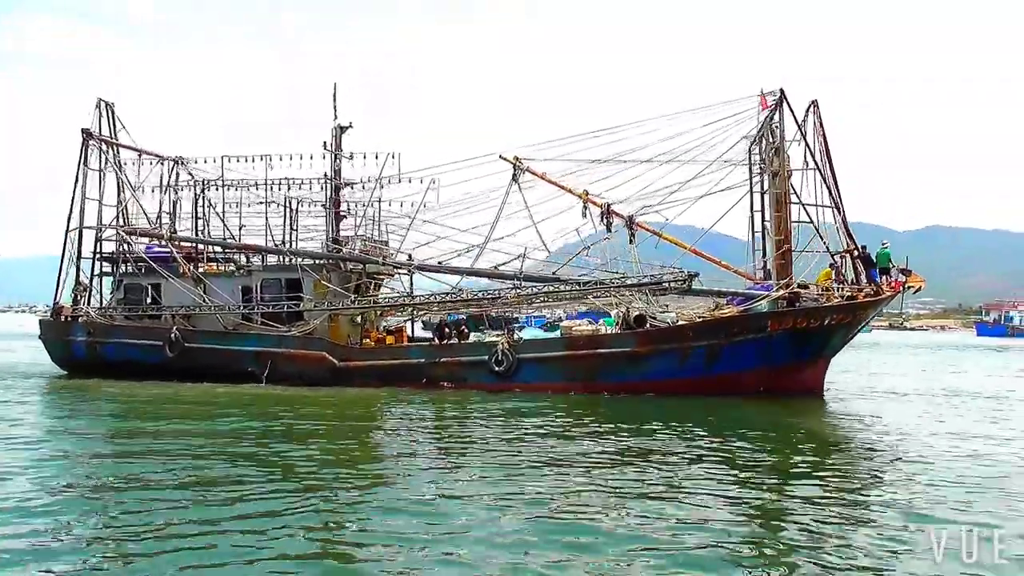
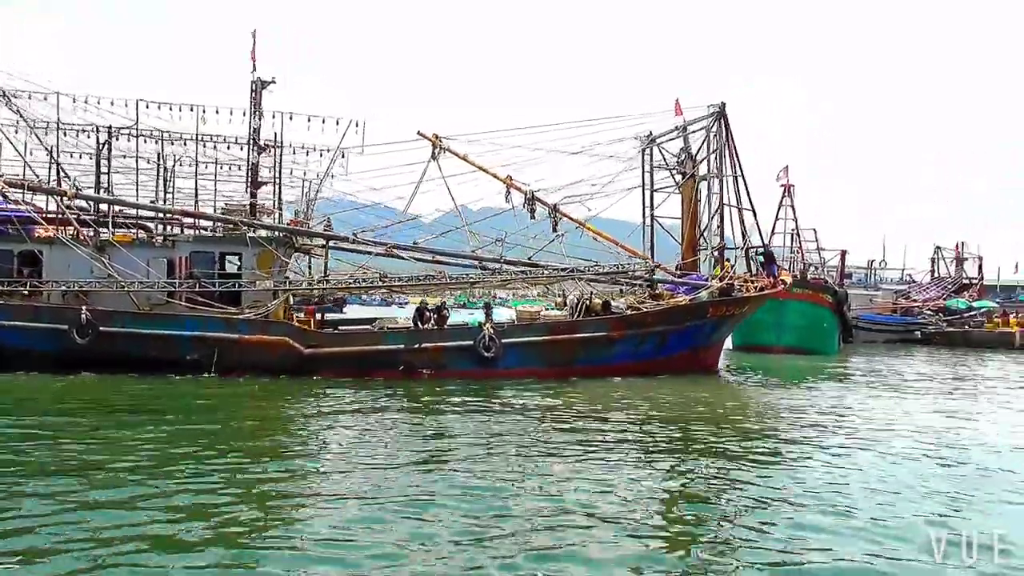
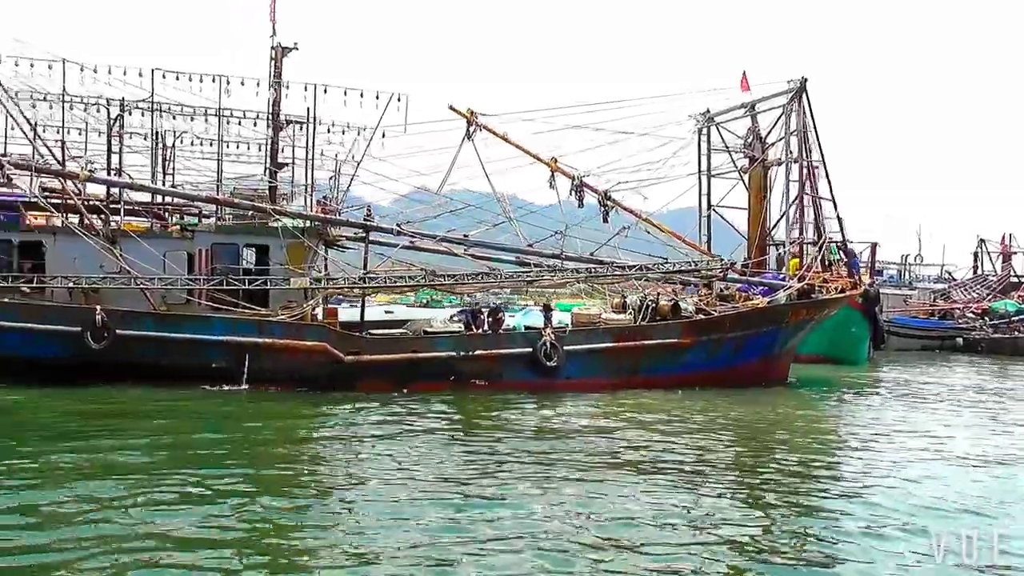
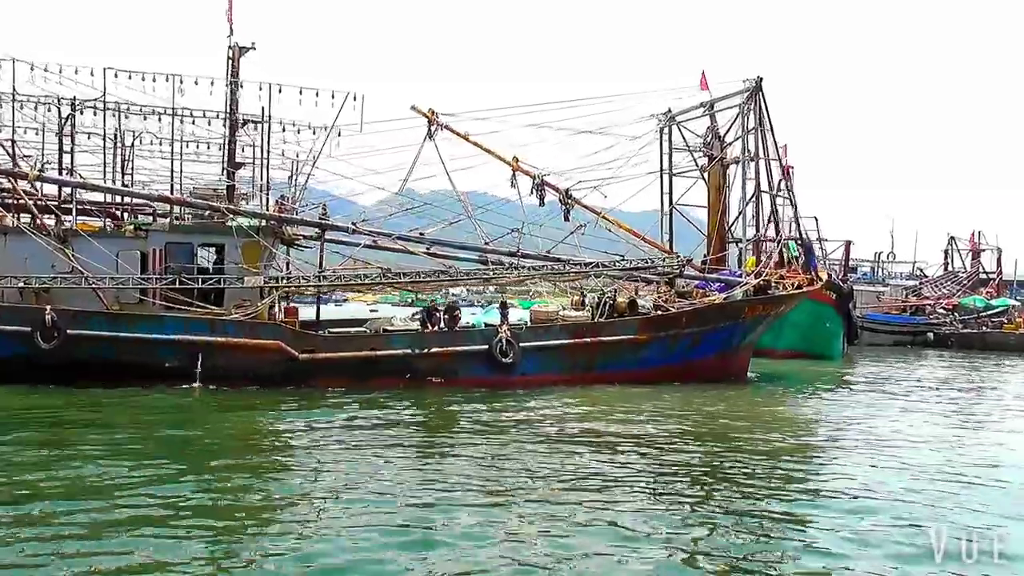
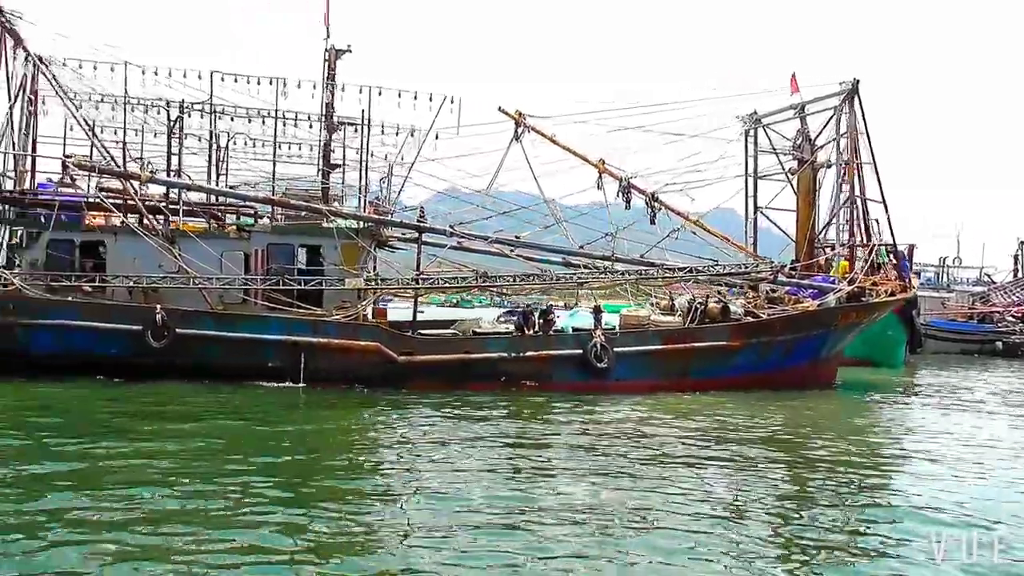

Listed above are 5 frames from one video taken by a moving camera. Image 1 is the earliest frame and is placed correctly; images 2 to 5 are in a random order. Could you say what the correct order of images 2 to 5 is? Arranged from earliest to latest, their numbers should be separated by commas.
2, 4, 3, 5
